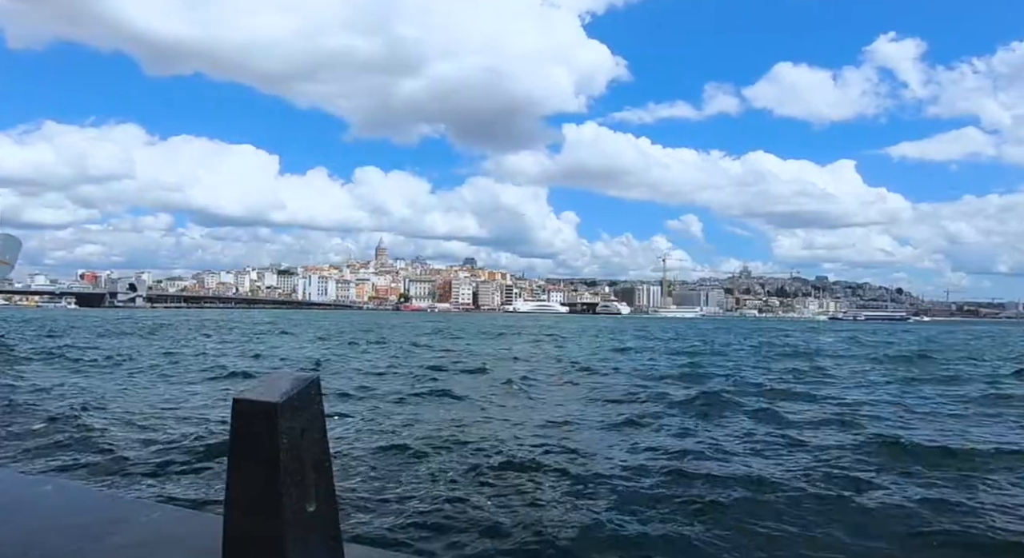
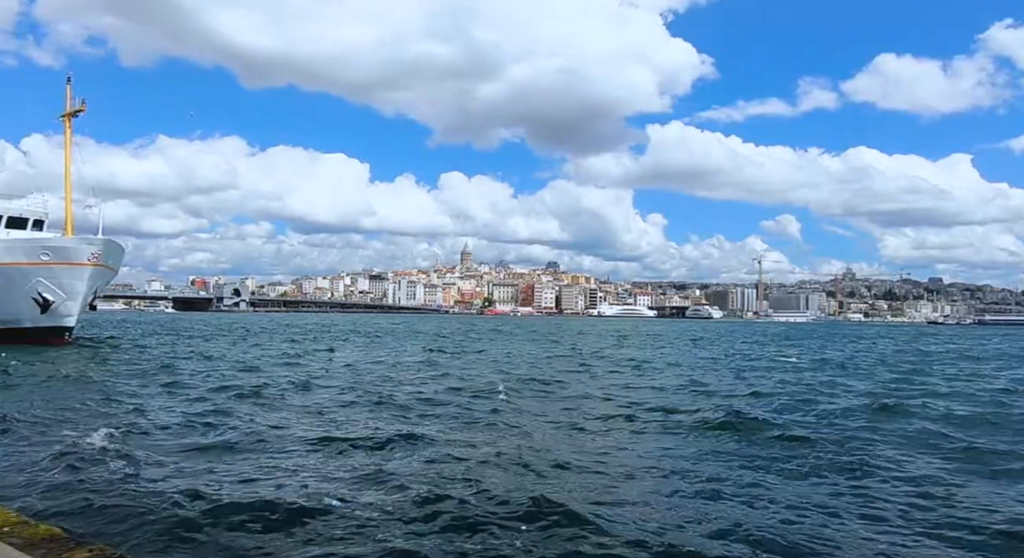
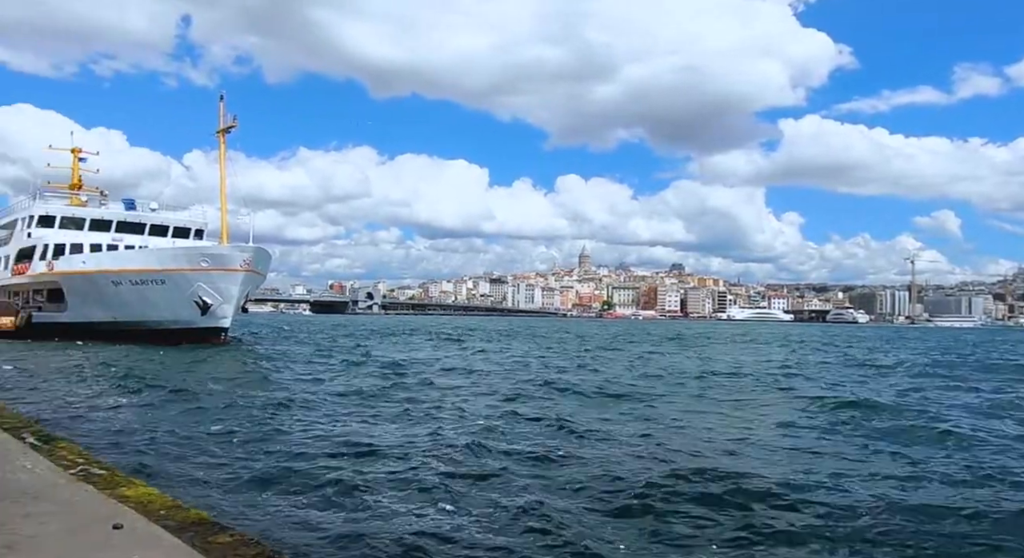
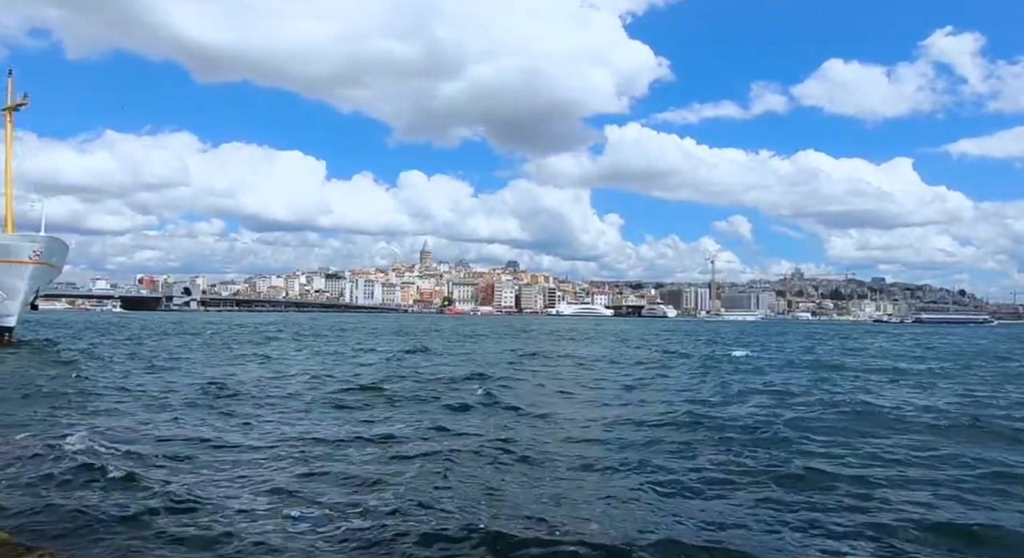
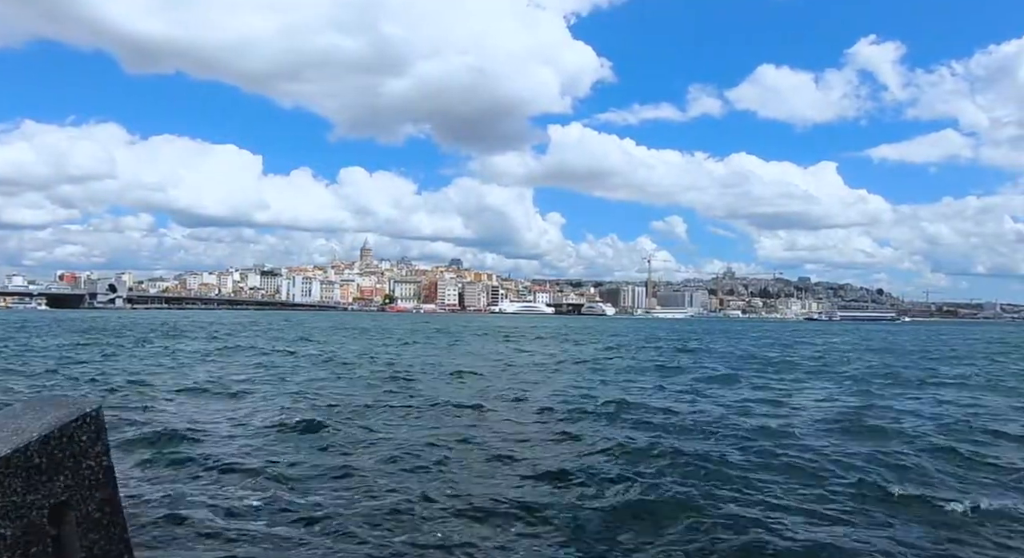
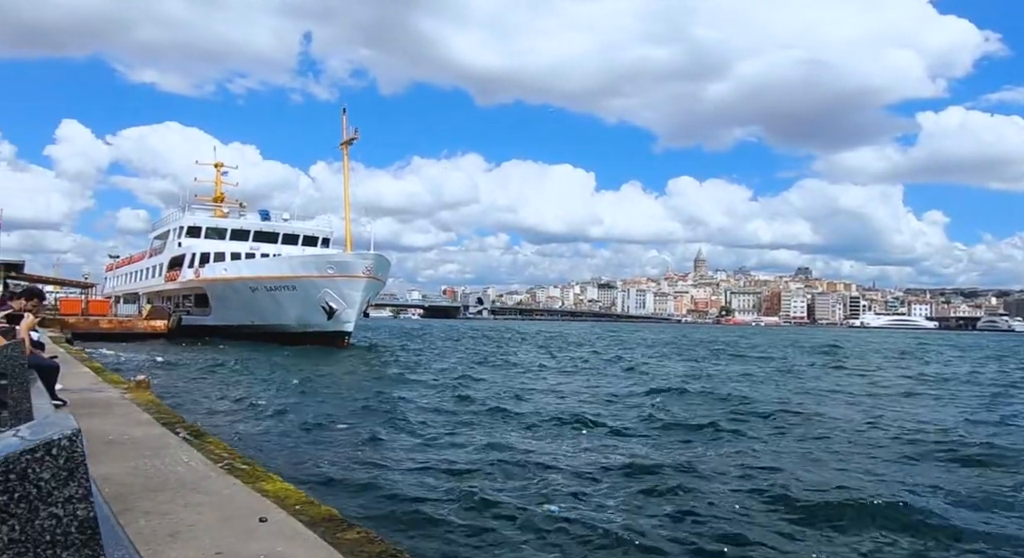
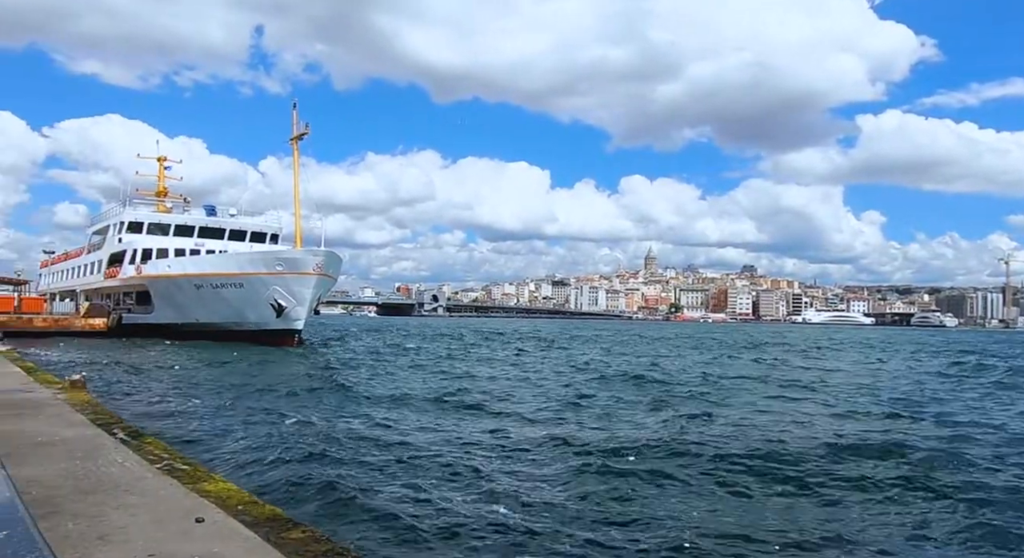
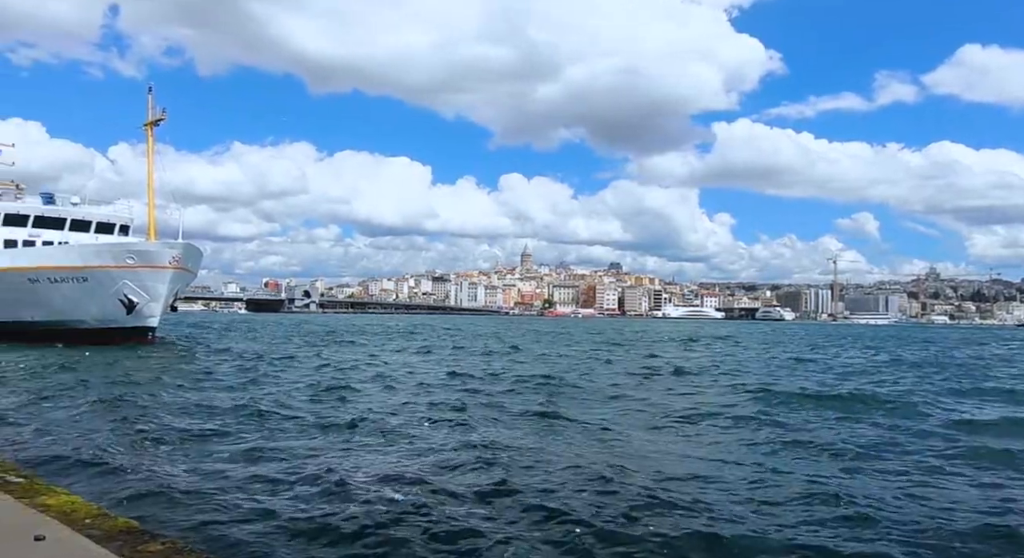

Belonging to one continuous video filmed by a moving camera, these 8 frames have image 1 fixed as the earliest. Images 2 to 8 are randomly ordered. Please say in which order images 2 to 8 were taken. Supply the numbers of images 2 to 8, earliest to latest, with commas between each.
5, 4, 2, 8, 3, 7, 6
